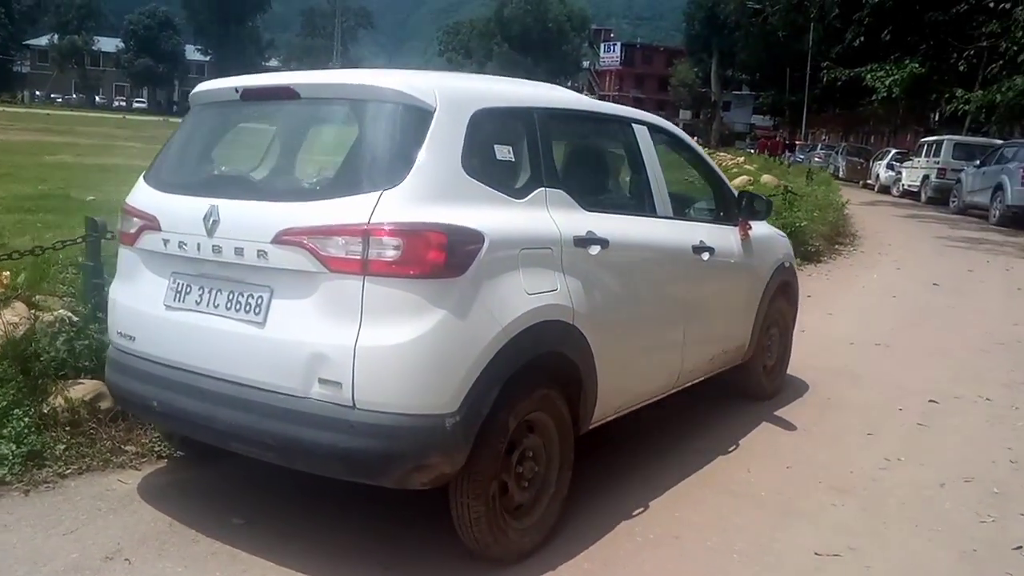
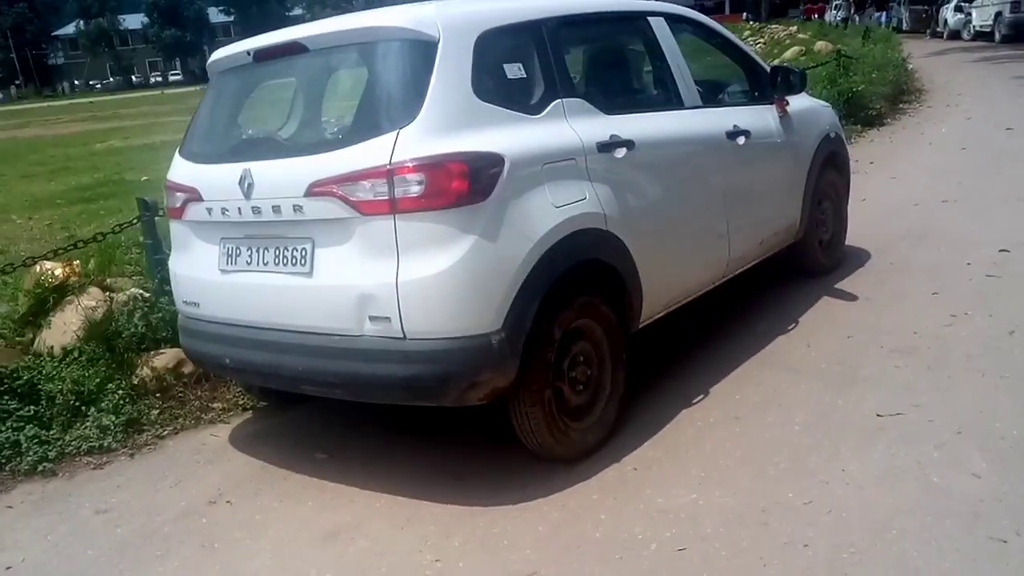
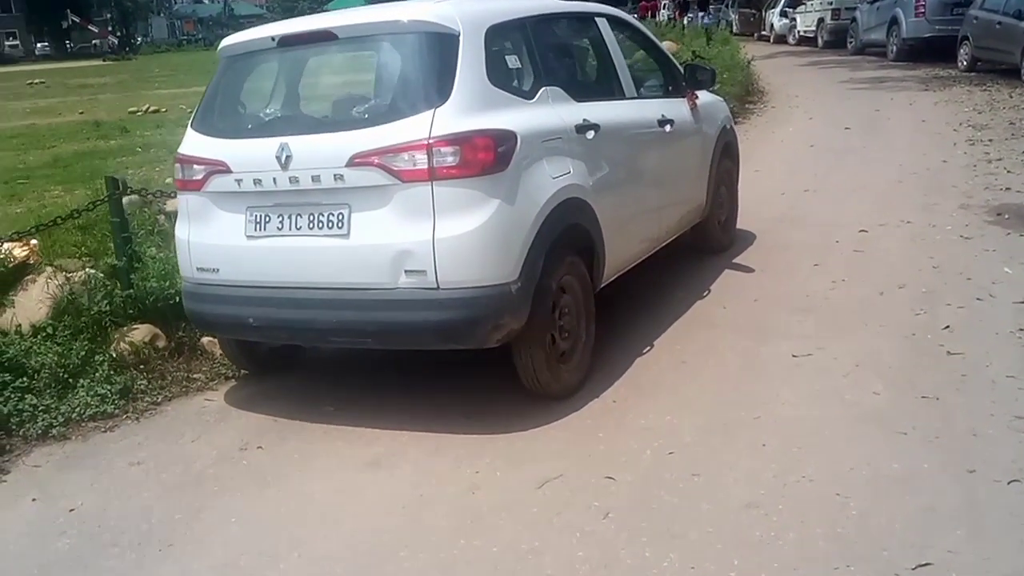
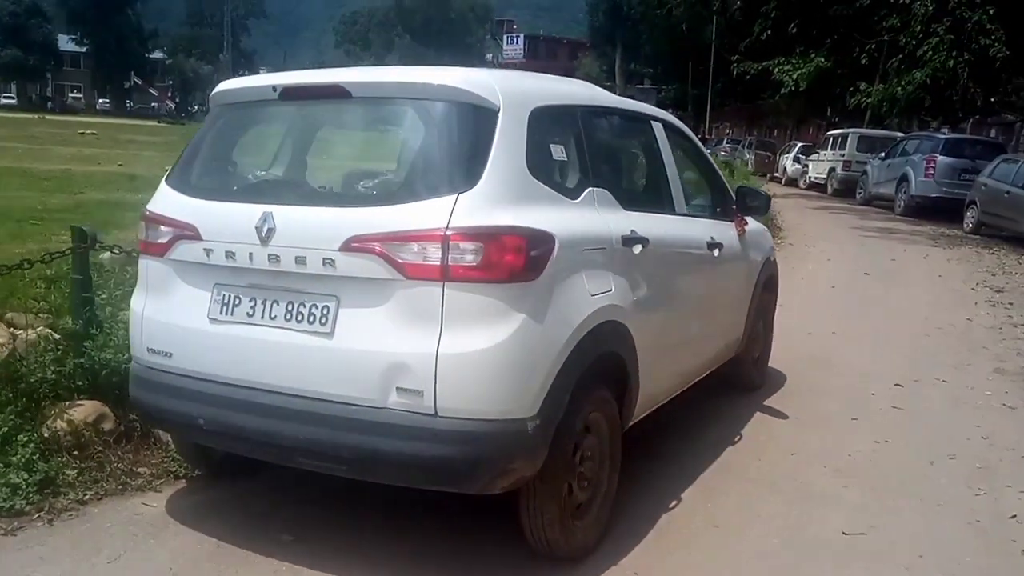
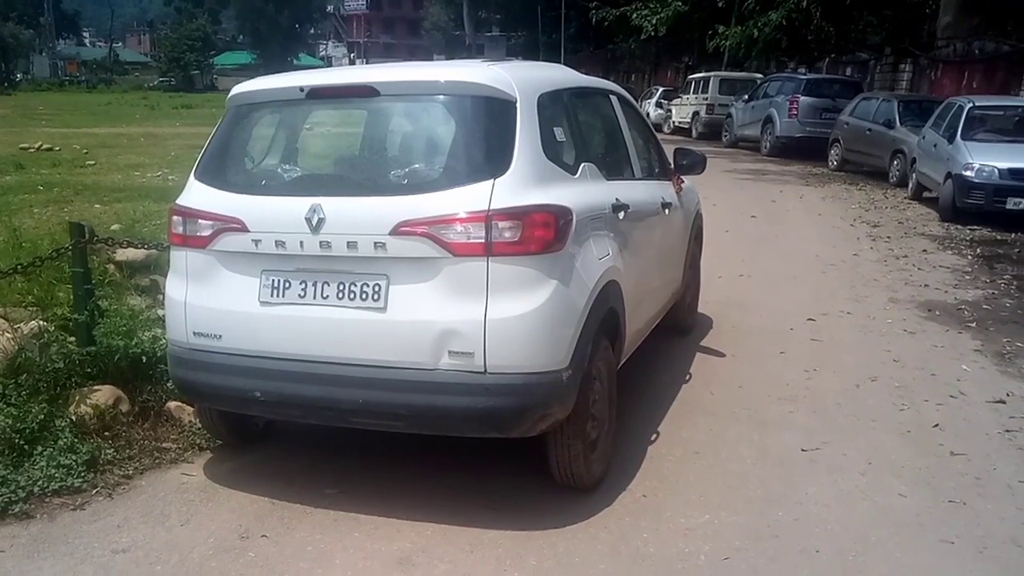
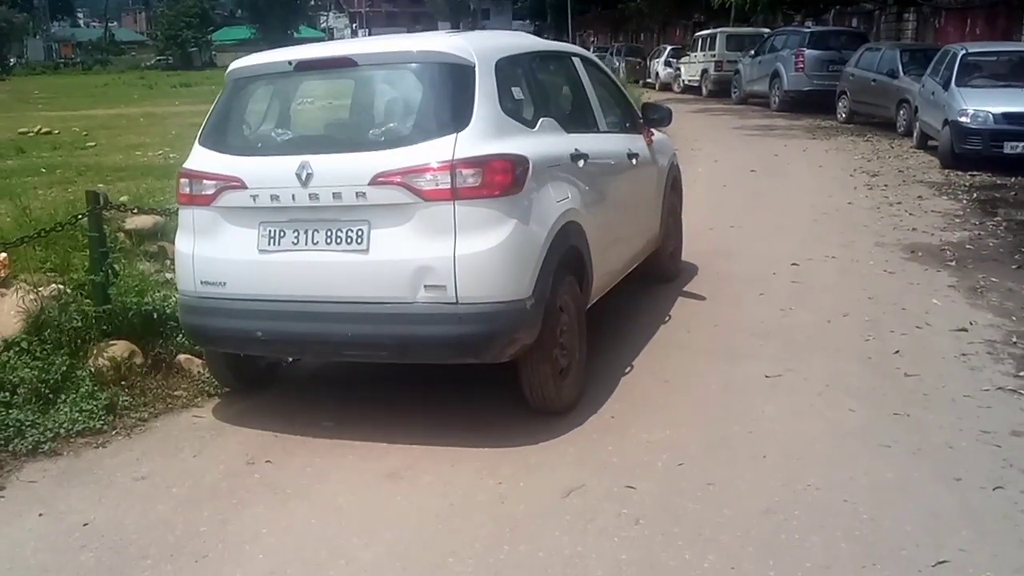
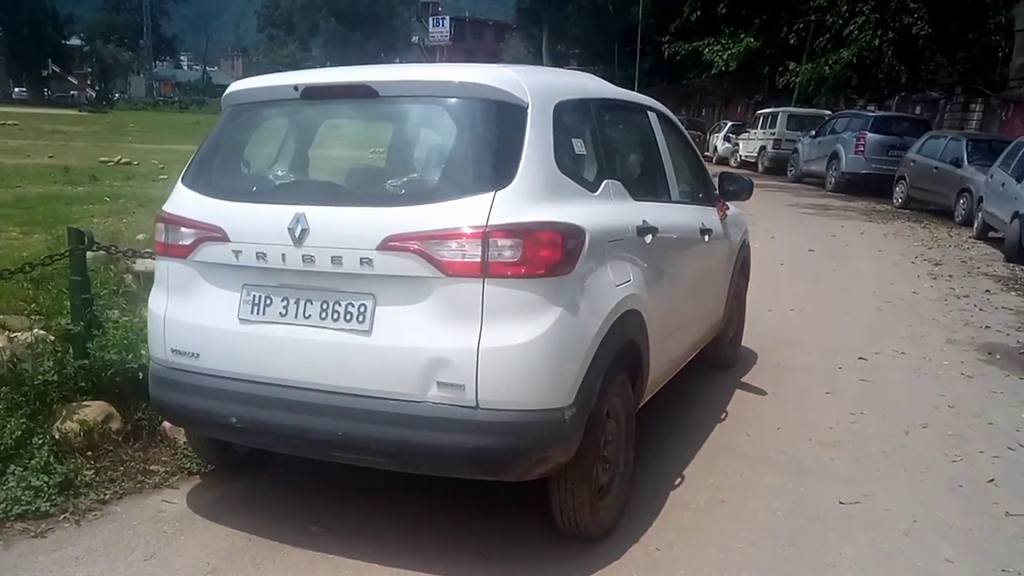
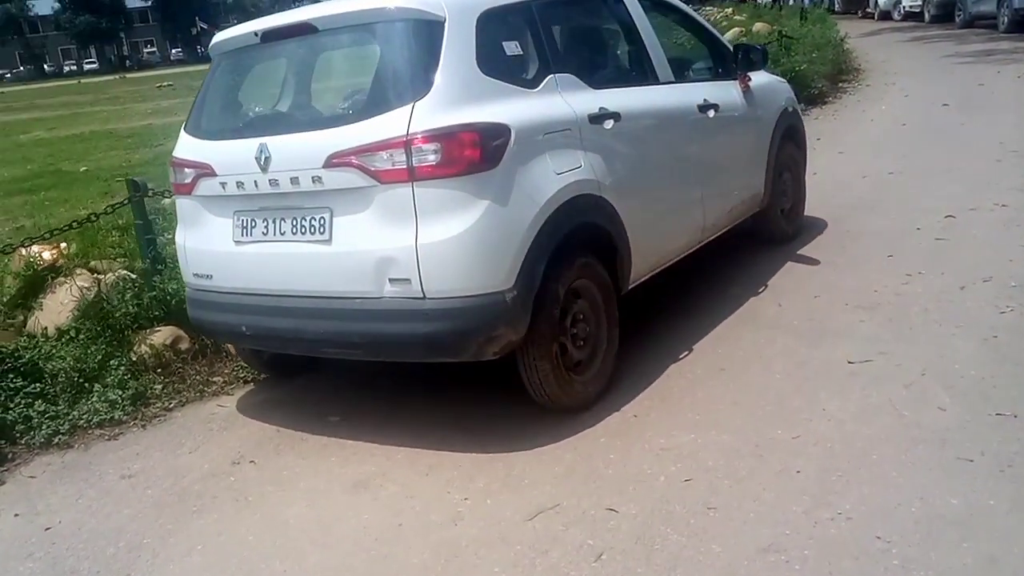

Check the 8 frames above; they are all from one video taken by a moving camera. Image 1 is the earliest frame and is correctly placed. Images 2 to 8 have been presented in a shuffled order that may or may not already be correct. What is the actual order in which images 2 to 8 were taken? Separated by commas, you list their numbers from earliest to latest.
4, 7, 5, 6, 3, 8, 2
